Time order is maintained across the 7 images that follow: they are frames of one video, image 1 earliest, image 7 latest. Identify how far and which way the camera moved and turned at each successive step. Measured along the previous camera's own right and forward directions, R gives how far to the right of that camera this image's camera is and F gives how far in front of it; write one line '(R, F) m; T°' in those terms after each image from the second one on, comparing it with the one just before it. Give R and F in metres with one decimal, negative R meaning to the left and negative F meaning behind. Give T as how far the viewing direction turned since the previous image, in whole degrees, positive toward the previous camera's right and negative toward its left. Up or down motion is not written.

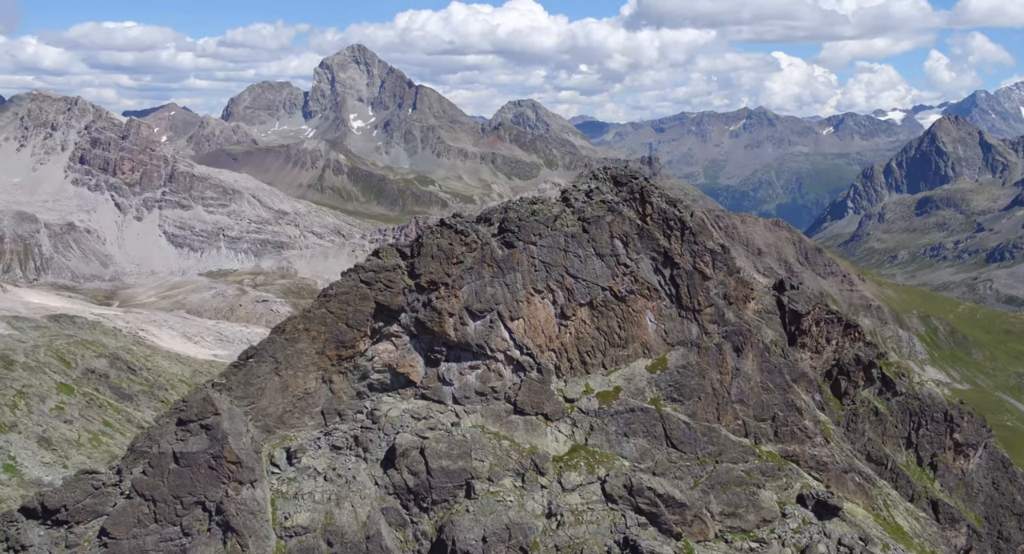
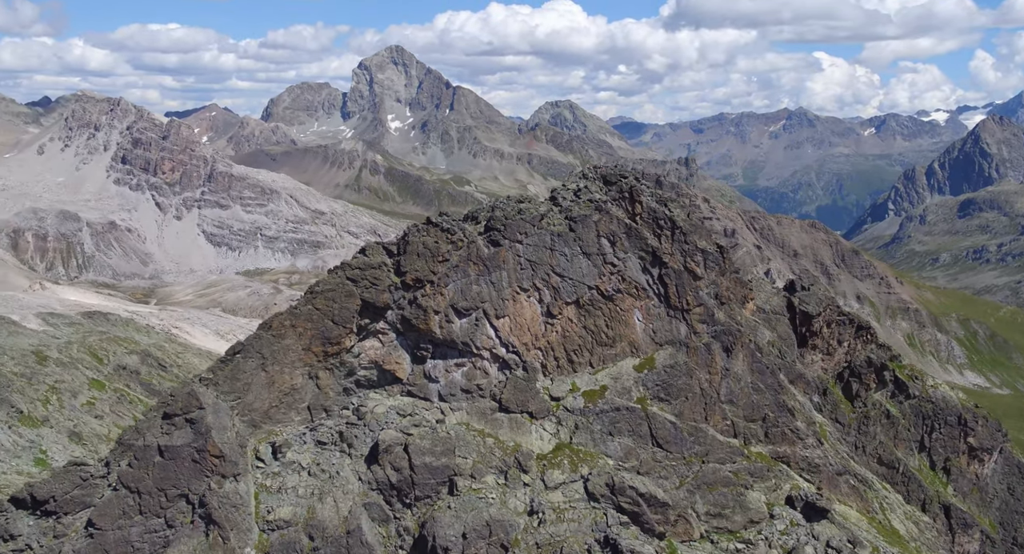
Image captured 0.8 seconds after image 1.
(+2.8, -0.2) m; -2°
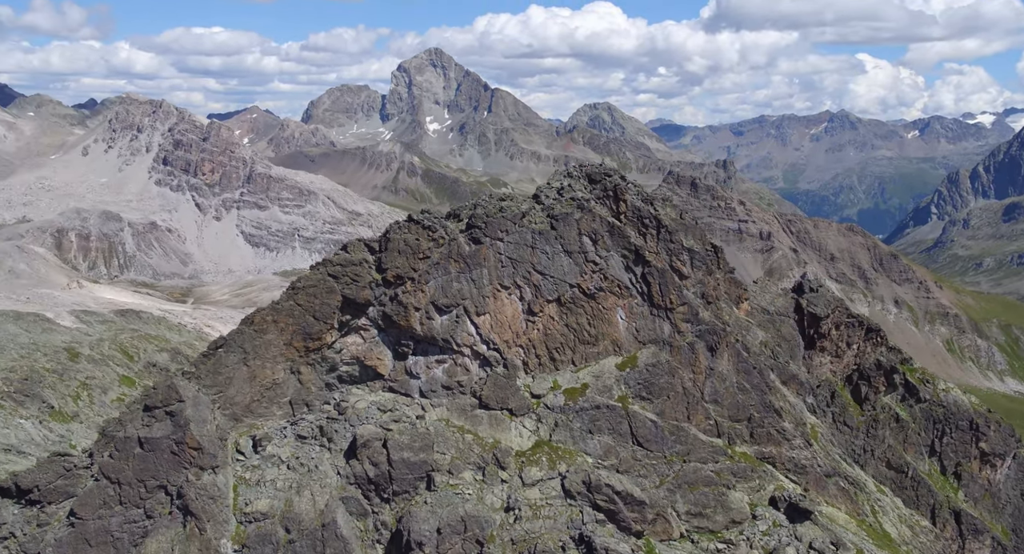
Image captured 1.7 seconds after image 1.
(+3.1, -0.1) m; -2°
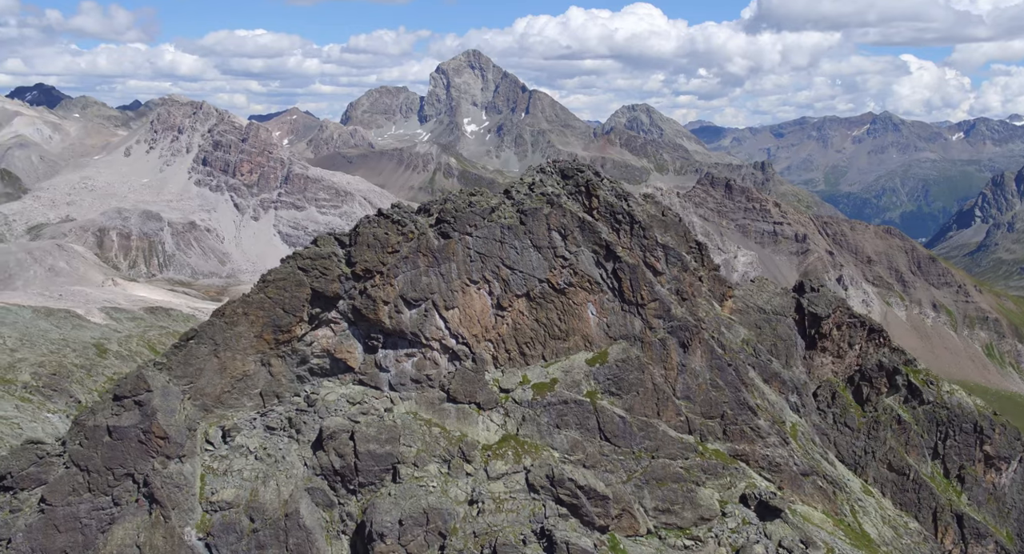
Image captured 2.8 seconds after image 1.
(+3.8, -0.2) m; -2°
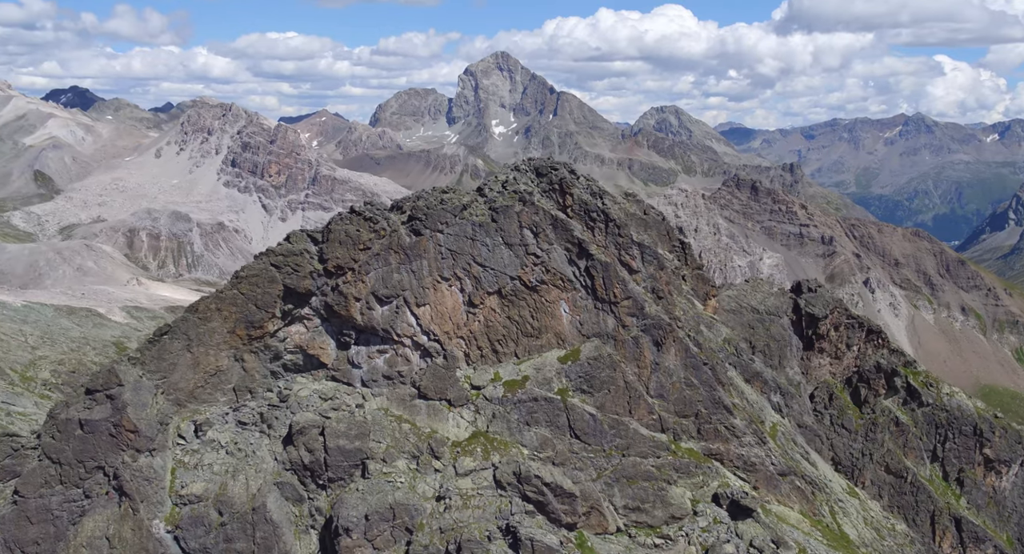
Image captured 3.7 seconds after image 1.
(+3.2, -0.1) m; -1°
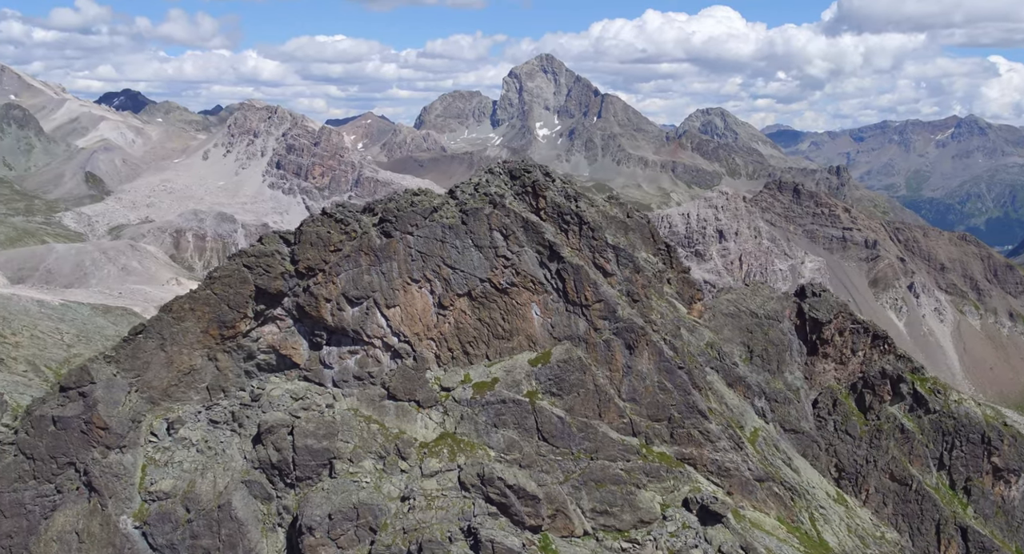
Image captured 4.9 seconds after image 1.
(+4.2, -0.1) m; -2°
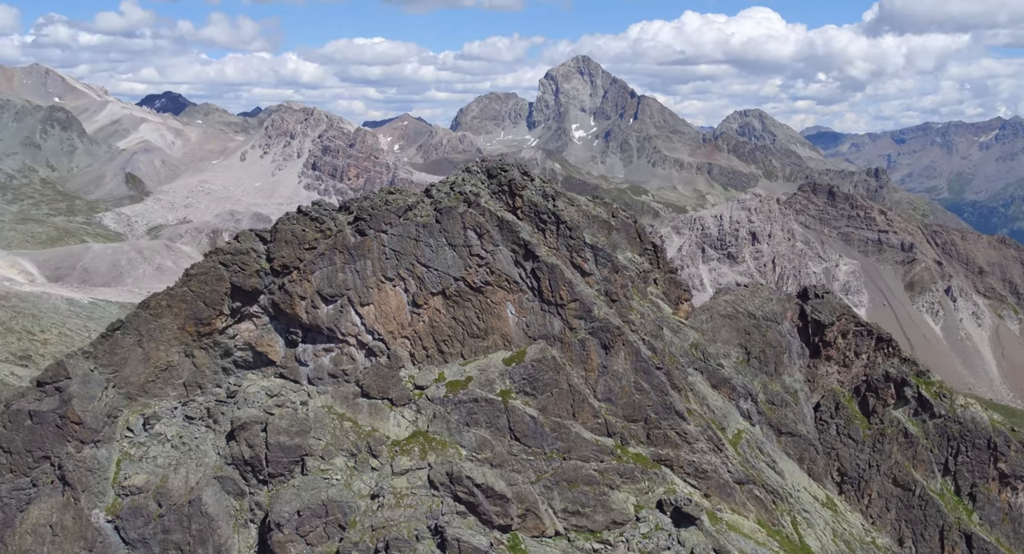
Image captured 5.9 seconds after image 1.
(+3.5, +0.1) m; -2°
